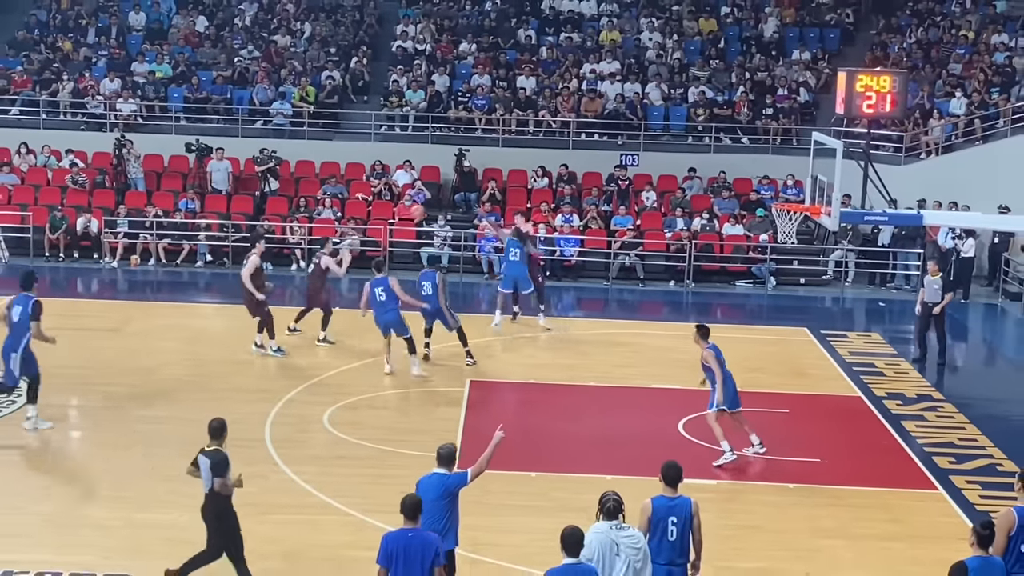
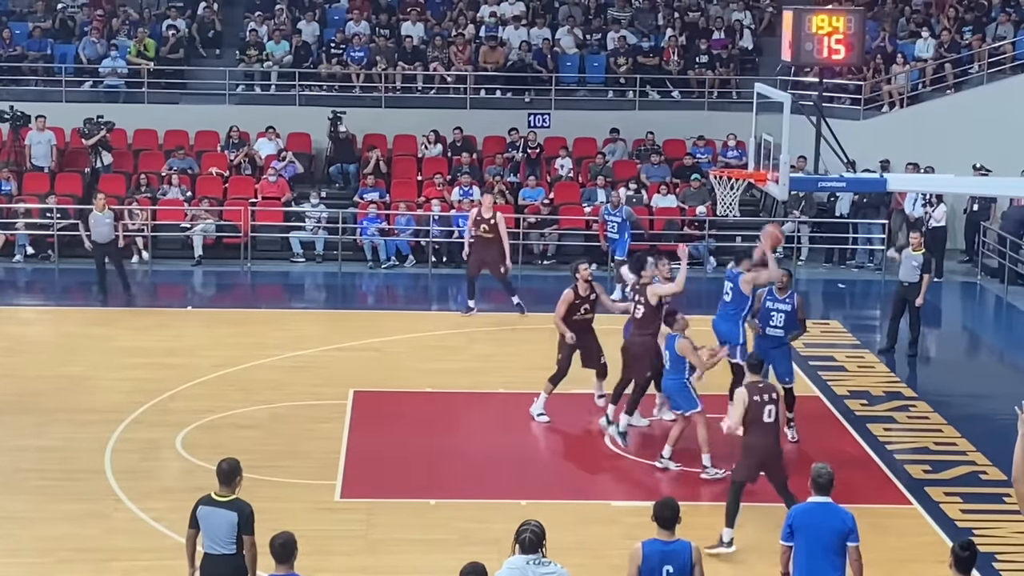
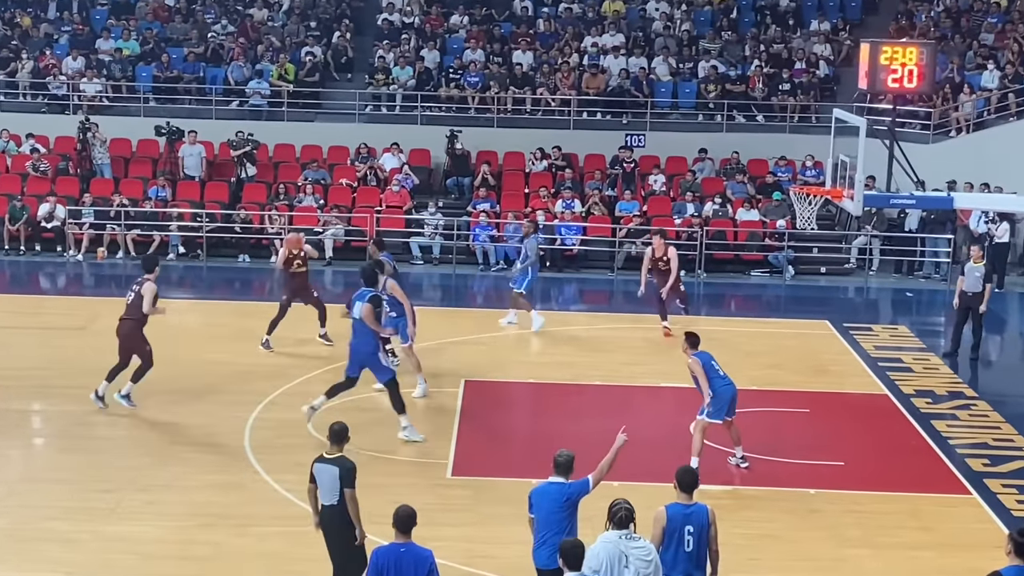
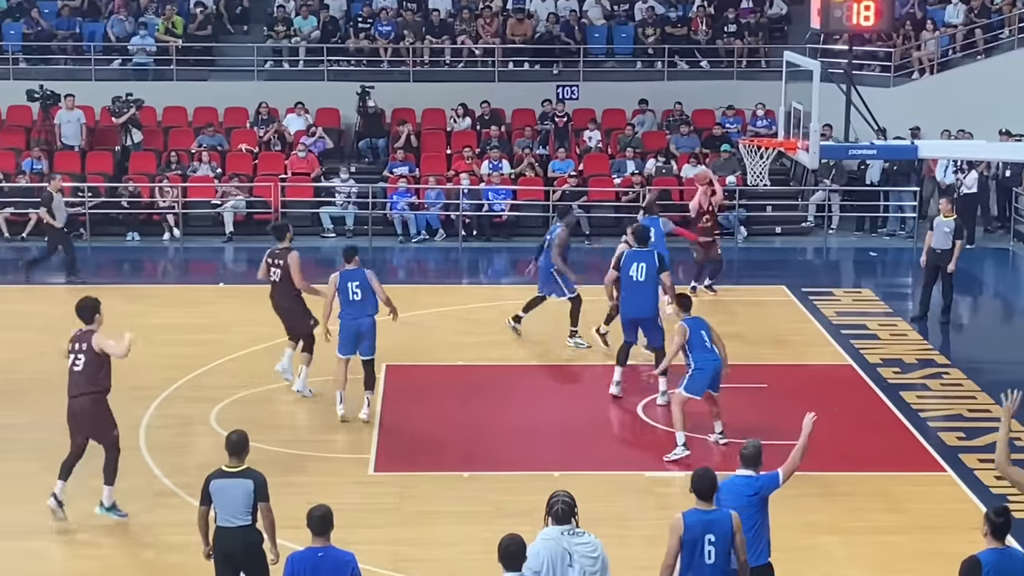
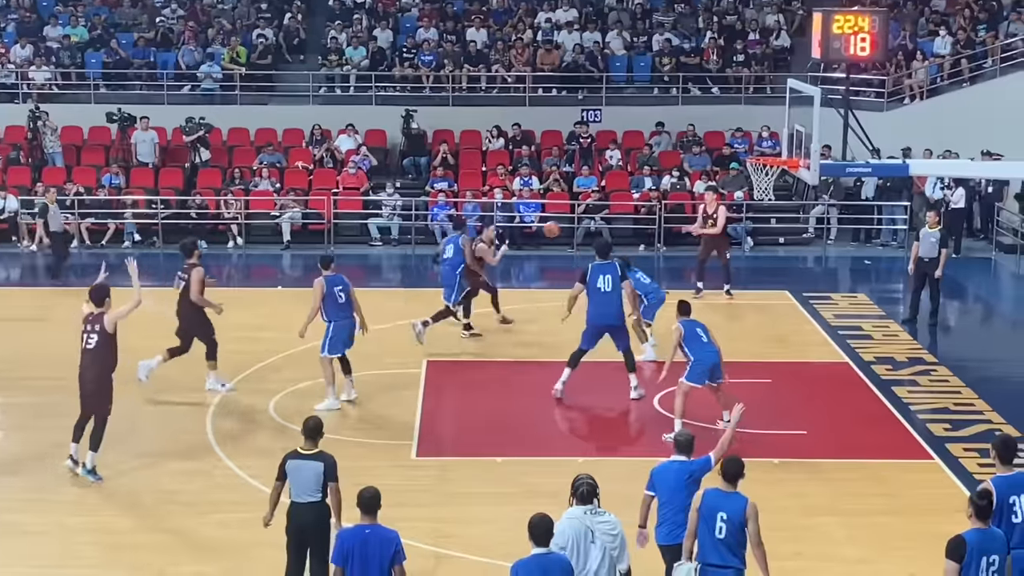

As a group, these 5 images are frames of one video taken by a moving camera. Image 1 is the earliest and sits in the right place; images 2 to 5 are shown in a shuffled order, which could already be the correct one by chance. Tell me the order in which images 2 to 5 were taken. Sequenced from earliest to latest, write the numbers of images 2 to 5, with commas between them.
3, 5, 4, 2
